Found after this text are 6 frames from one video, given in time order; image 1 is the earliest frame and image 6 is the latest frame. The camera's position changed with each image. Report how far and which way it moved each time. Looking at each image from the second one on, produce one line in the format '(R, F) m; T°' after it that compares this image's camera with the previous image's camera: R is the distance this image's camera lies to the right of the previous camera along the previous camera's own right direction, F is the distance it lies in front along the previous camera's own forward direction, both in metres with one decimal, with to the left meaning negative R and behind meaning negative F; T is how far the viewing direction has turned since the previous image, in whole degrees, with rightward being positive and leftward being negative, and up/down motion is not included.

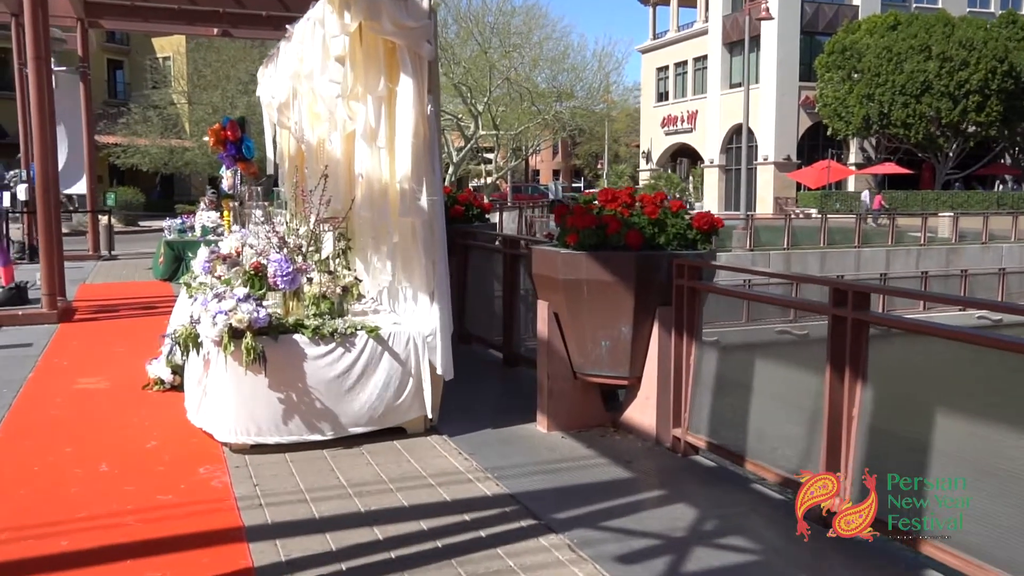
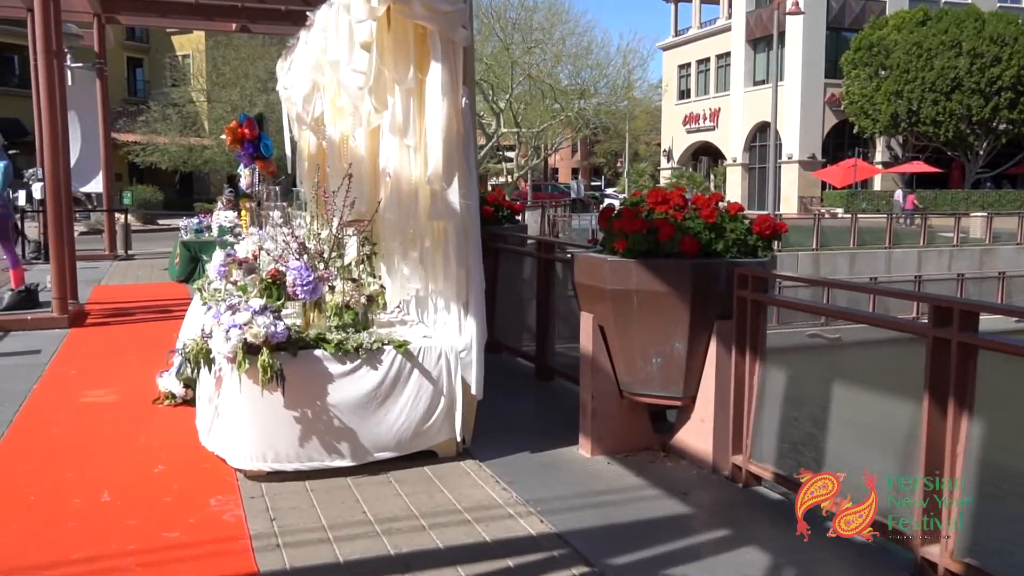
(-0.1, +0.5) m; -1°
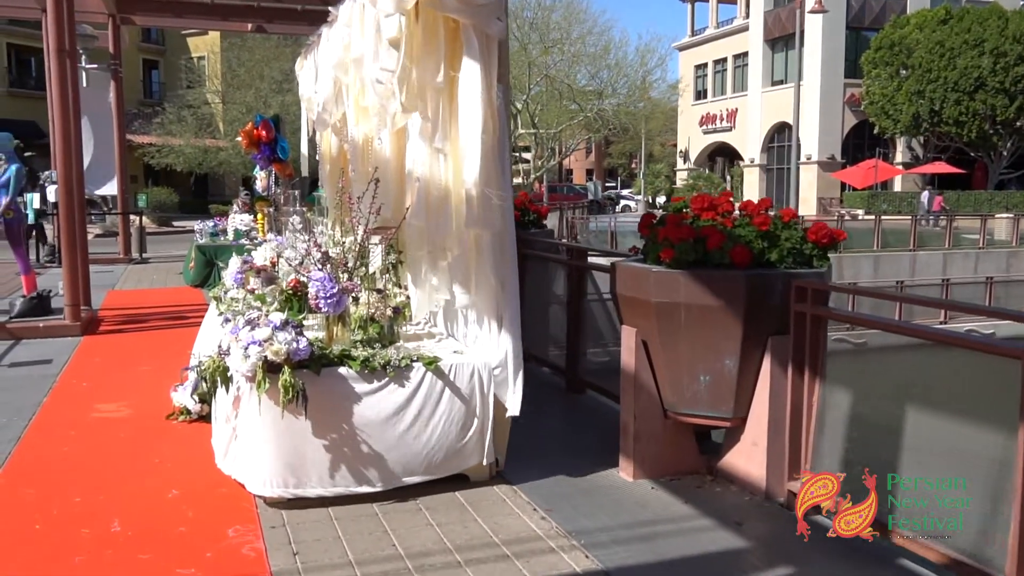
(-0.1, +0.3) m; -1°
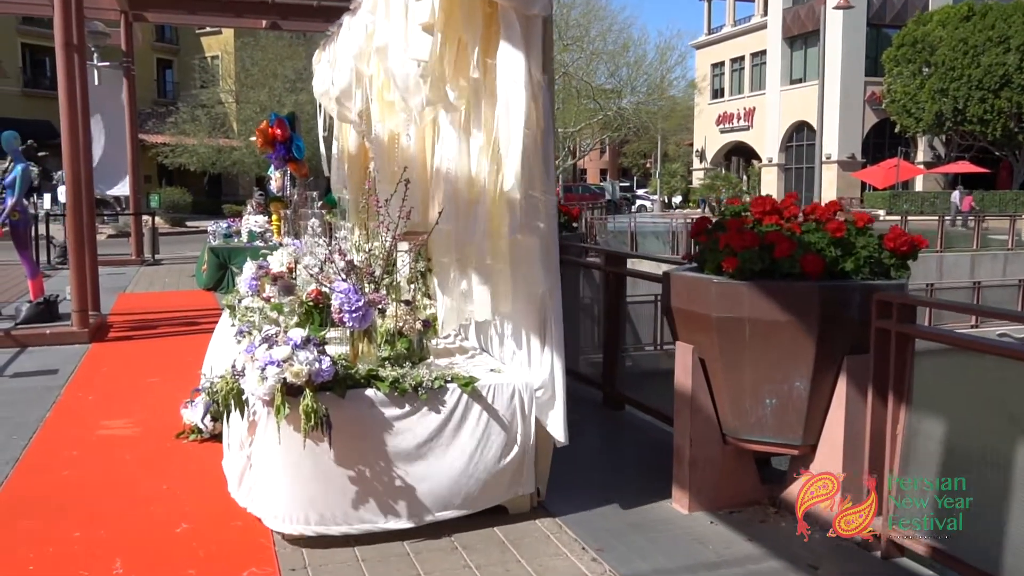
(-0.1, +0.4) m; -1°
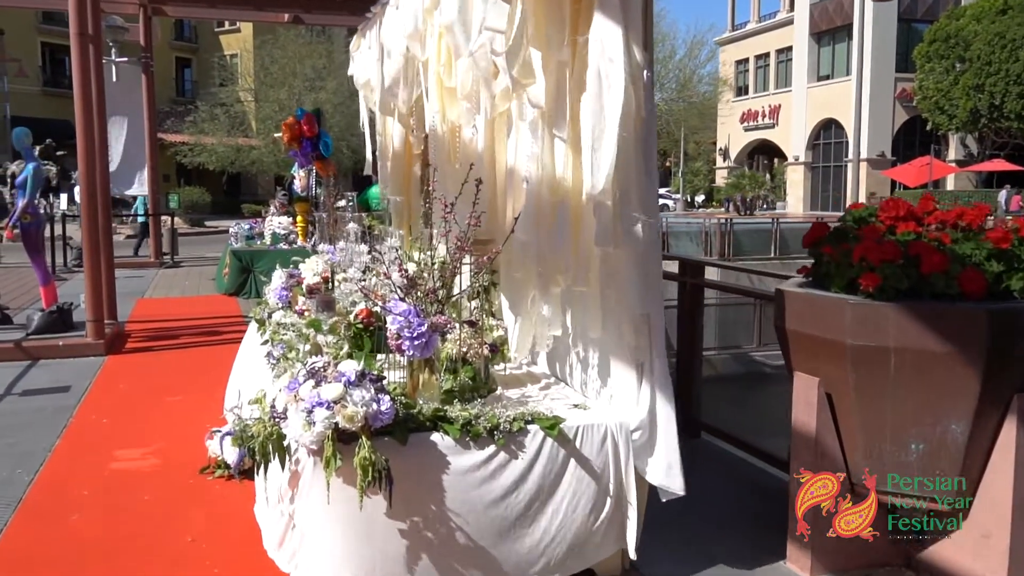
(-0.3, +0.6) m; -1°
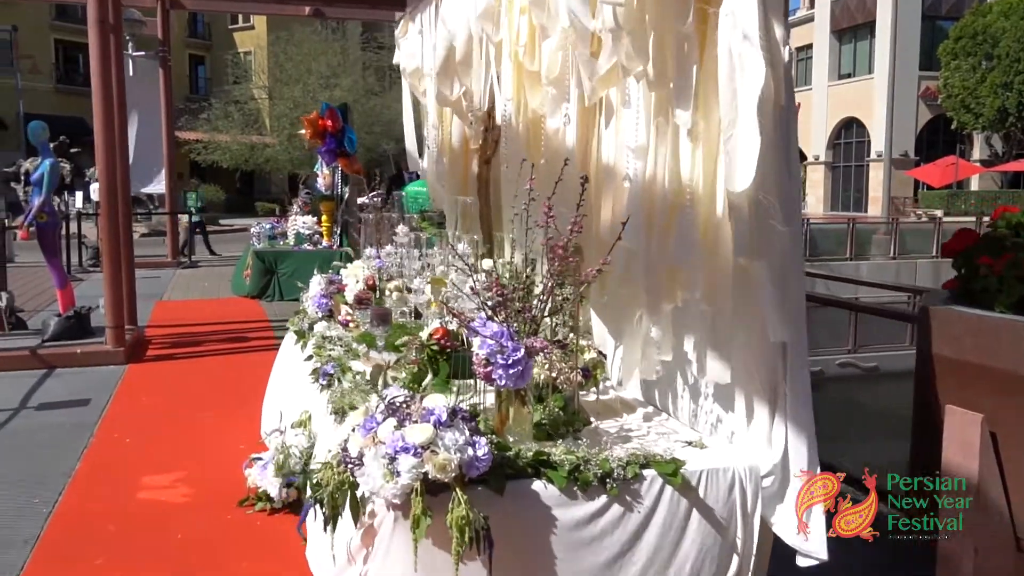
(-0.3, +0.5) m; -1°
